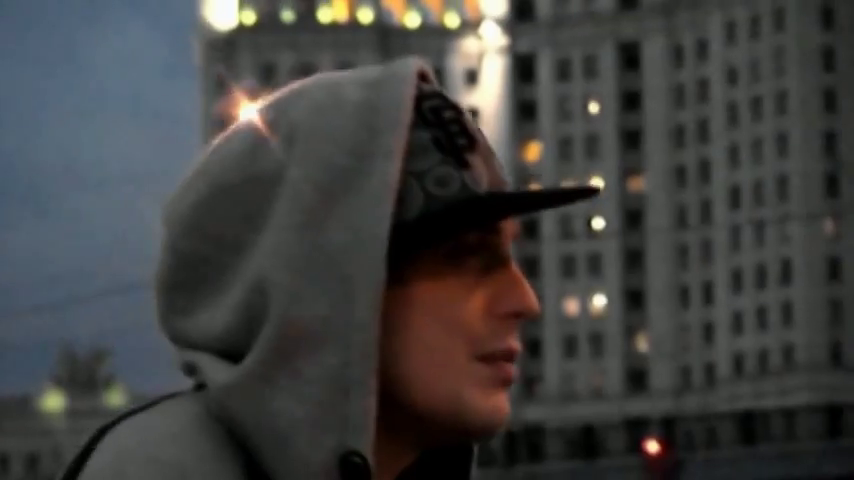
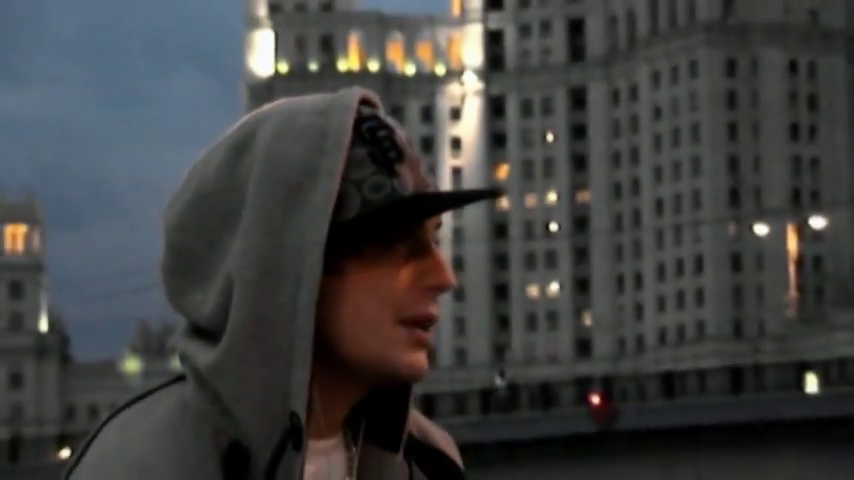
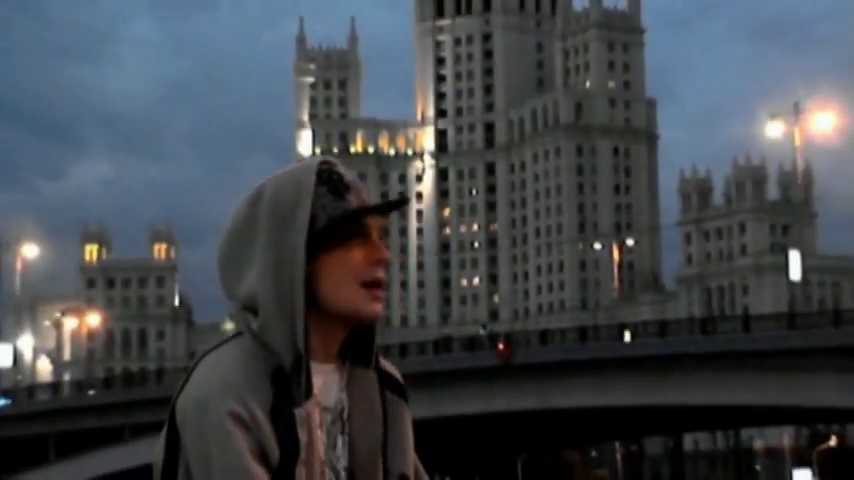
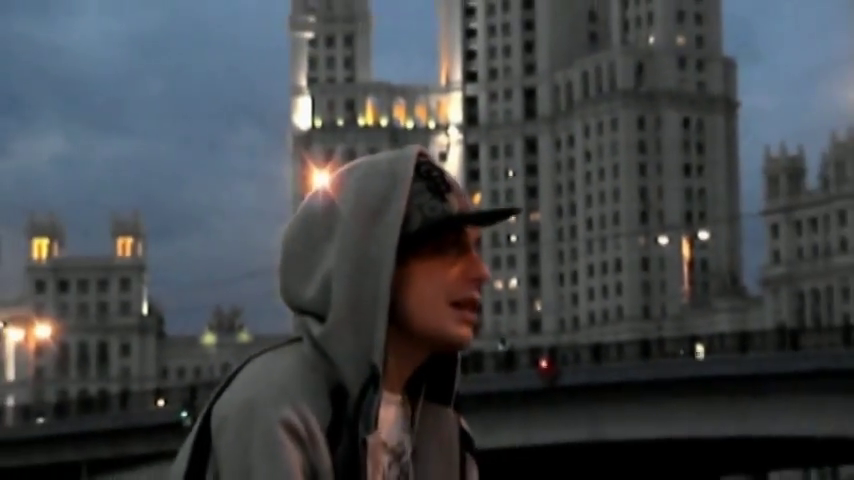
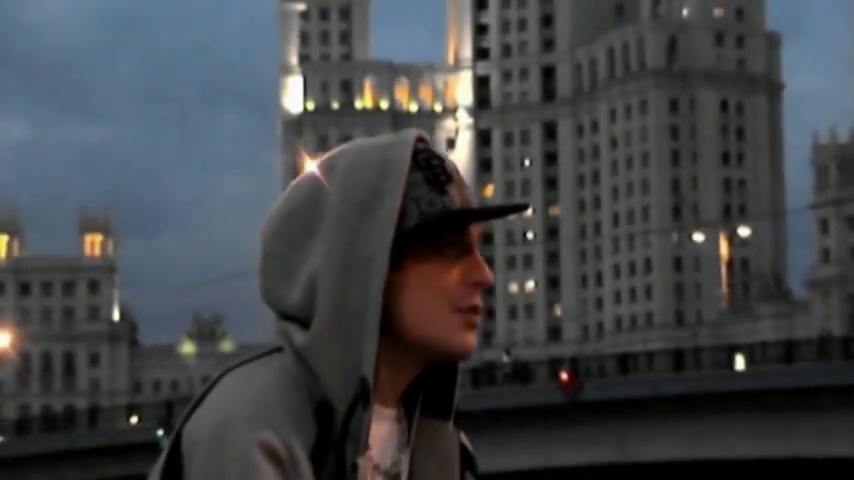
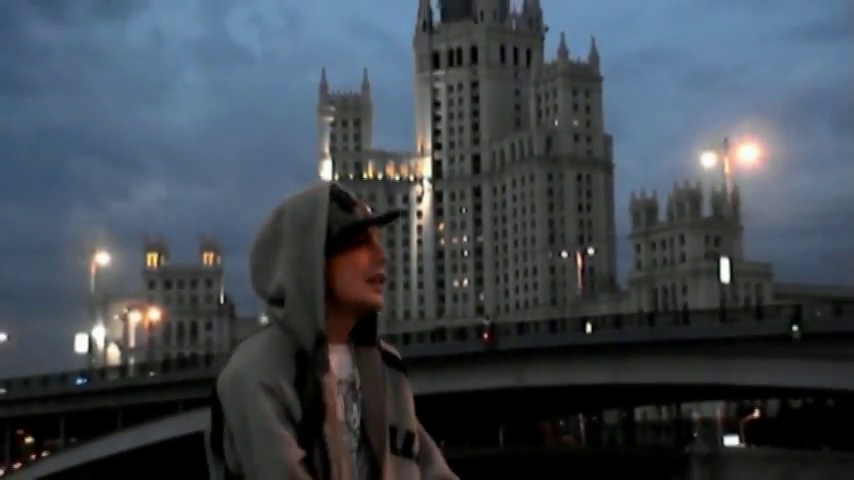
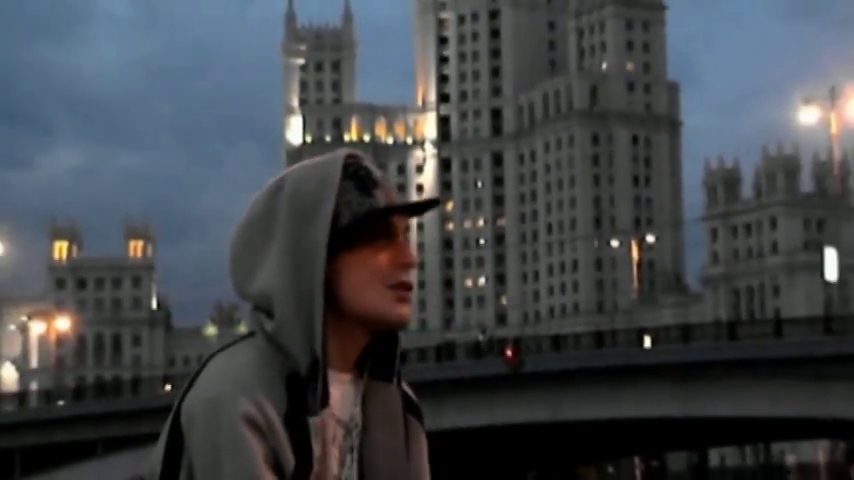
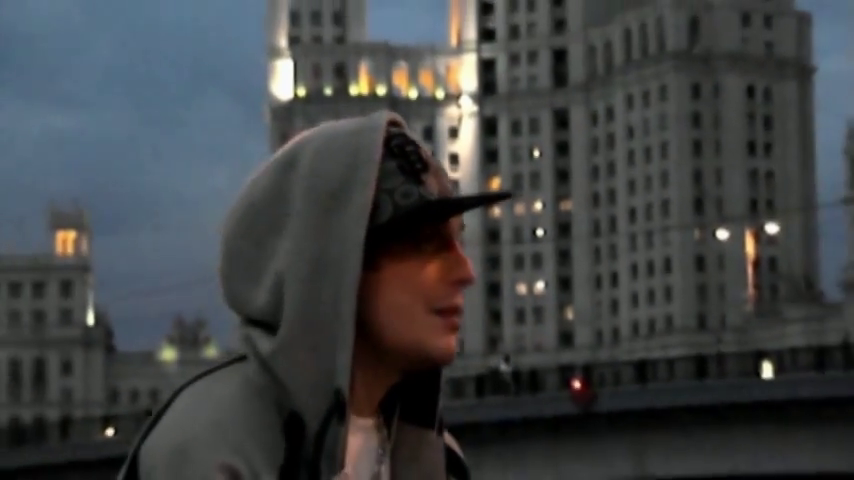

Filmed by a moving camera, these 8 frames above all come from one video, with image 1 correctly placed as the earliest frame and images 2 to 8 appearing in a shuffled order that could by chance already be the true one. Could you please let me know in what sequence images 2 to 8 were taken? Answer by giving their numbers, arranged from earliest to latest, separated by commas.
2, 8, 5, 4, 7, 3, 6
